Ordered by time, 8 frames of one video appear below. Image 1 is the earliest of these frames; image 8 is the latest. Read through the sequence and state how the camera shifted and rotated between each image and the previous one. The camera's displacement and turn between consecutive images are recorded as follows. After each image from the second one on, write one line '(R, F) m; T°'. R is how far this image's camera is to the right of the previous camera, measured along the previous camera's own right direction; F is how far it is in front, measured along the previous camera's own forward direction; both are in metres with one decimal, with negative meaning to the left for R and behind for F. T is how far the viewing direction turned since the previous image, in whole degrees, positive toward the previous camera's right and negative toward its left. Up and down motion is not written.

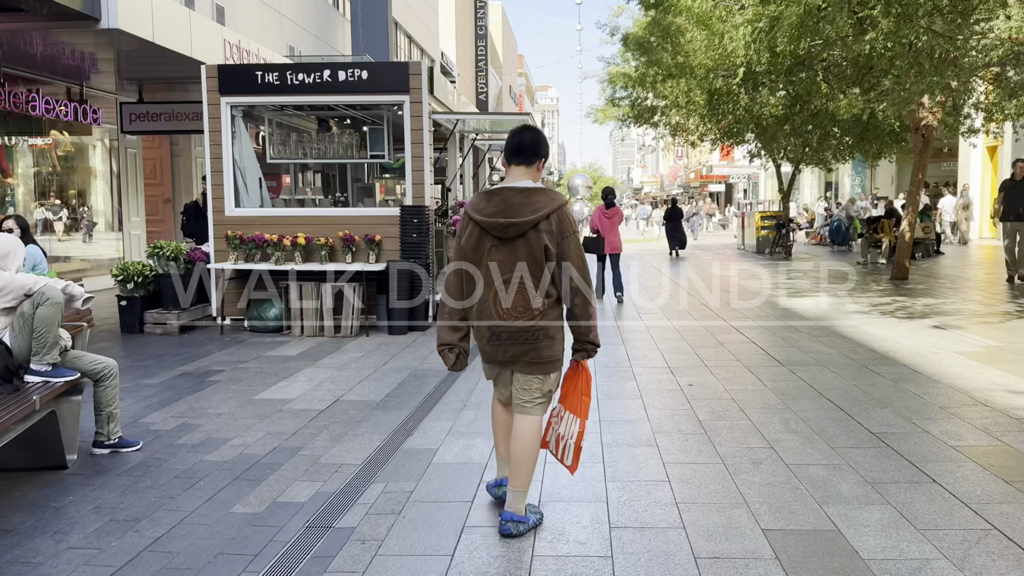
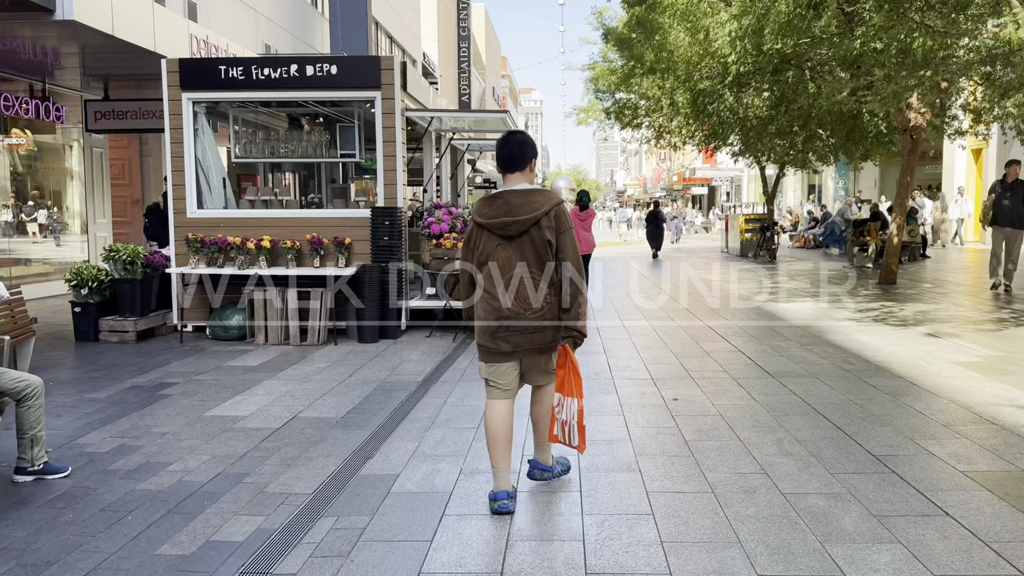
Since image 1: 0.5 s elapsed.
(+0.1, +0.4) m; +1°
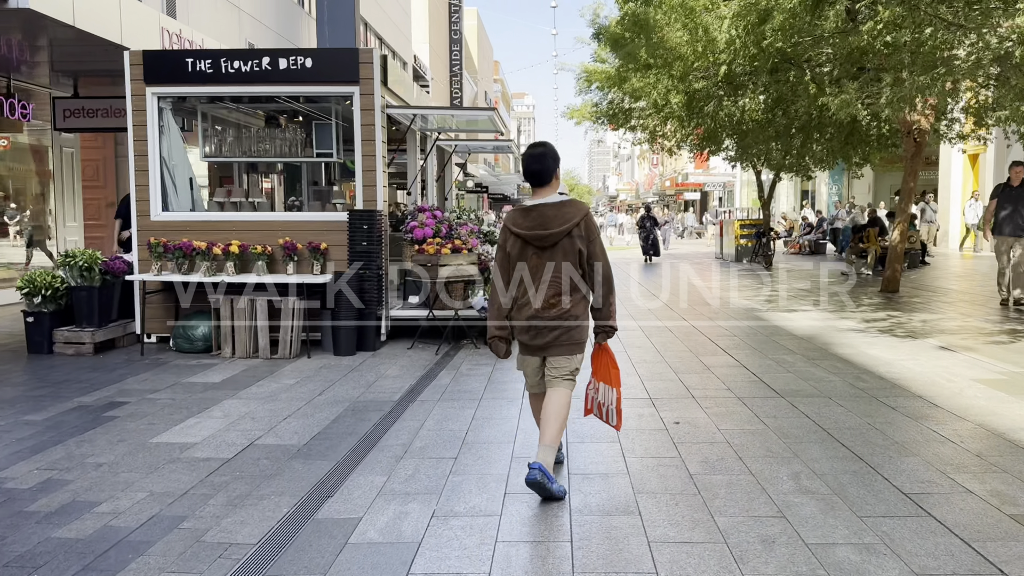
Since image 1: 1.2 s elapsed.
(+0.1, +0.6) m; +1°
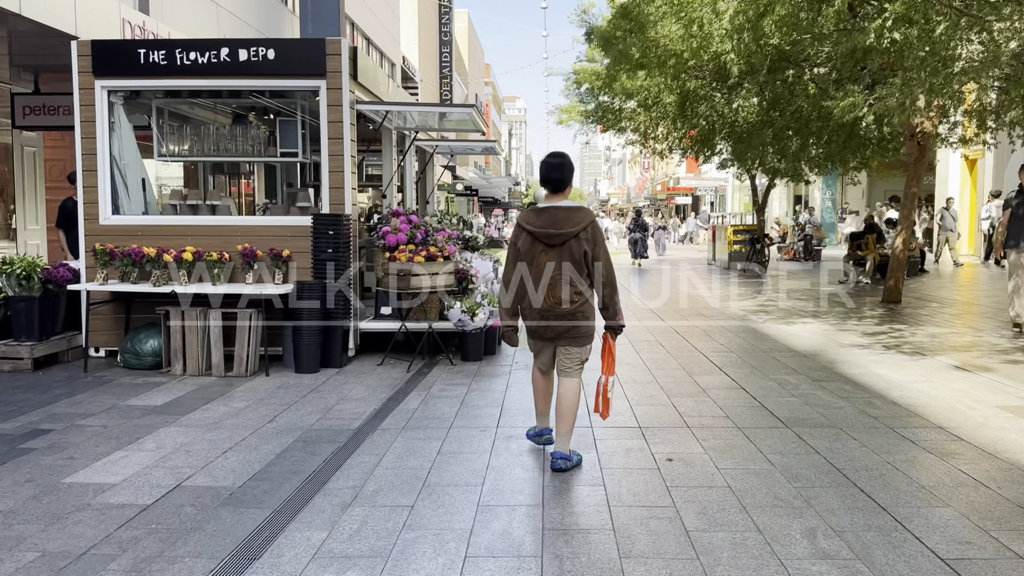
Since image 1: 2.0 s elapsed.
(+0.1, +0.7) m; +1°
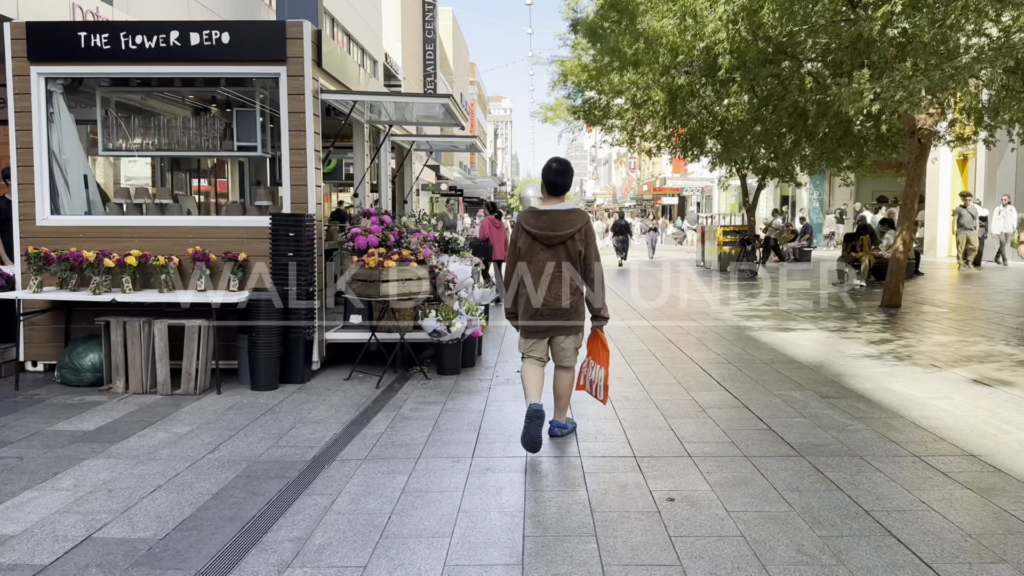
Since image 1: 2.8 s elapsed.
(+0.1, +0.7) m; +1°
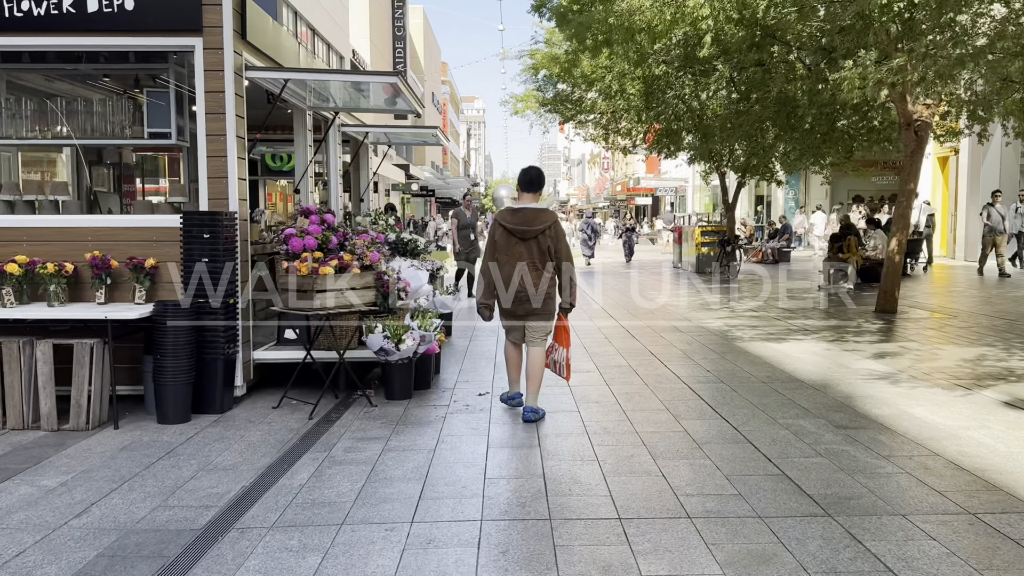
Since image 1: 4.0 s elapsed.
(+0.1, +1.0) m; +2°
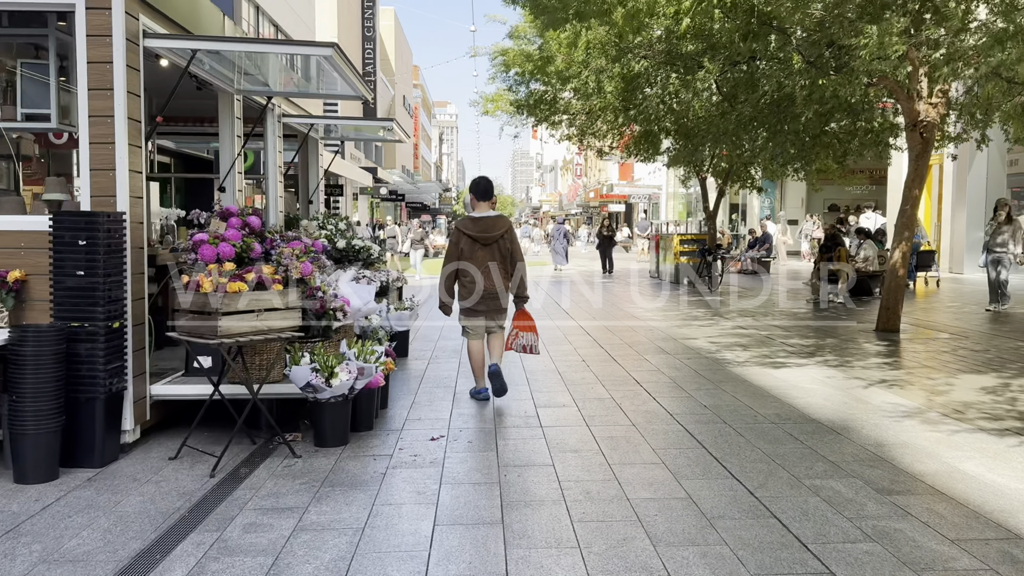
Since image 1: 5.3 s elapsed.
(+0.1, +1.2) m; +2°
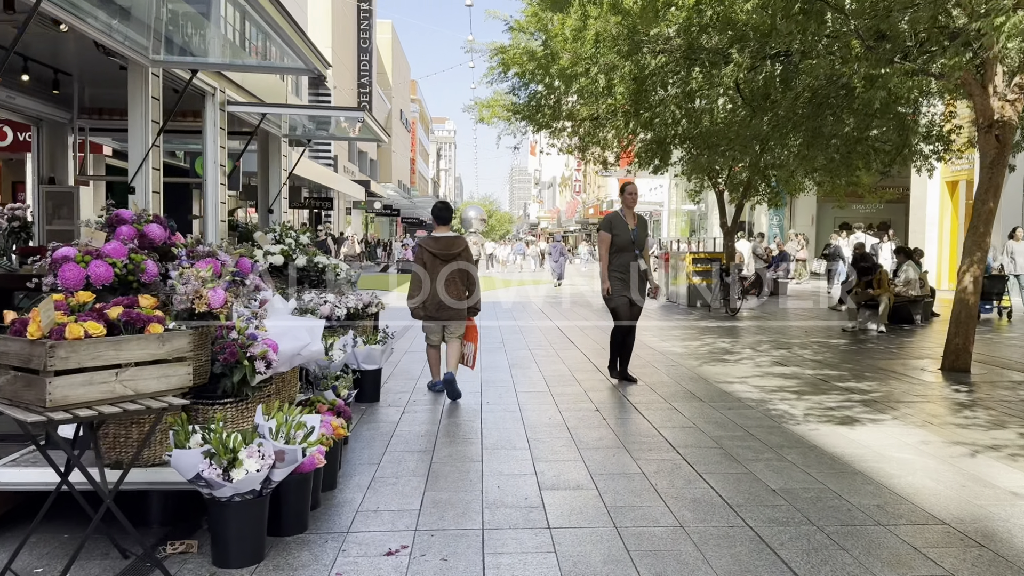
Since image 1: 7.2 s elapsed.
(0.0, +1.6) m; 0°
